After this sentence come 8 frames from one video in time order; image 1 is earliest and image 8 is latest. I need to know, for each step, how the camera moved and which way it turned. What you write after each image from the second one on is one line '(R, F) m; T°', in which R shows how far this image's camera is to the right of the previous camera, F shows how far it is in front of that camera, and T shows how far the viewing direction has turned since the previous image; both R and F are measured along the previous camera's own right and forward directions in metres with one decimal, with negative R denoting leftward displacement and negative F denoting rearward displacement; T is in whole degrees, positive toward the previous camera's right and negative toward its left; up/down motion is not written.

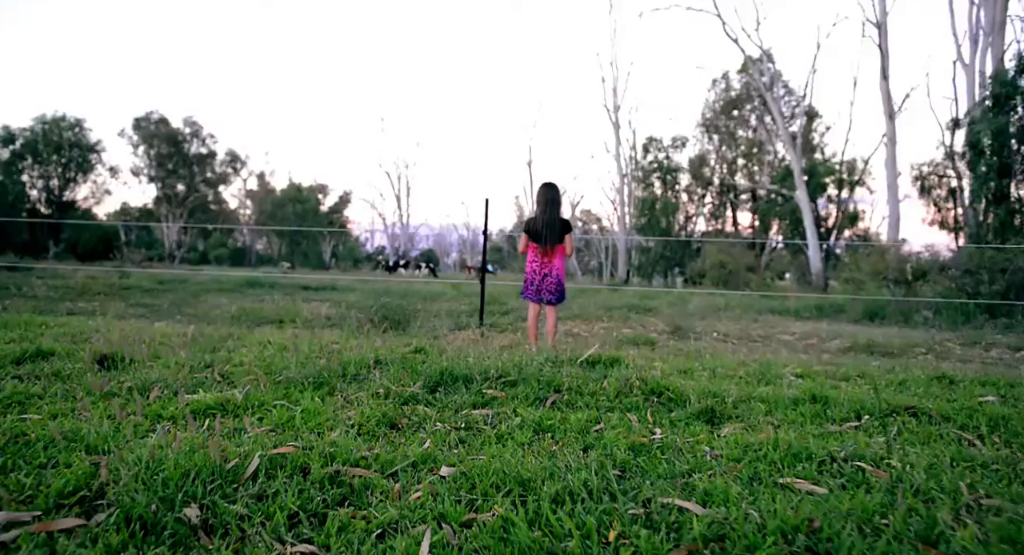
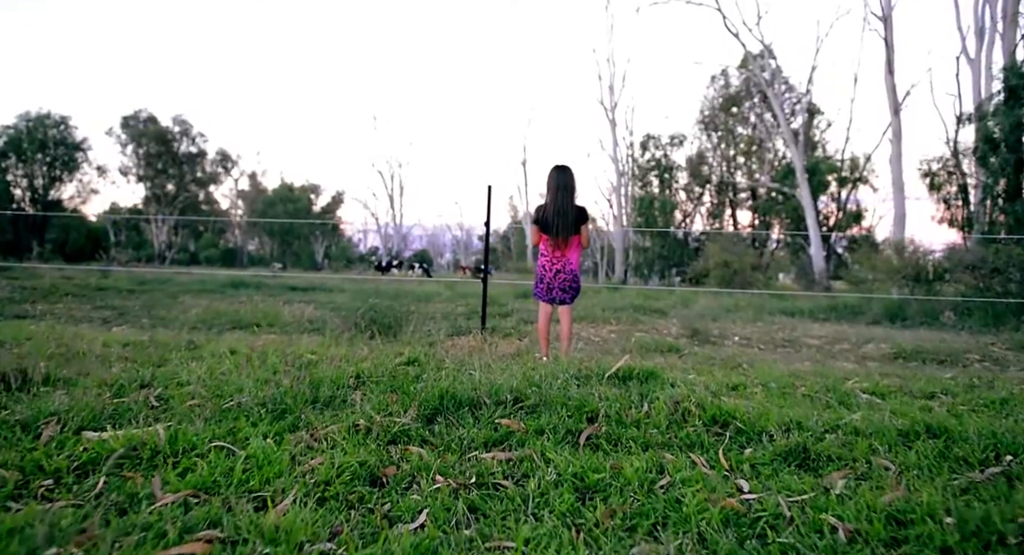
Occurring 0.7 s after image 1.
(-0.1, +0.7) m; +1°
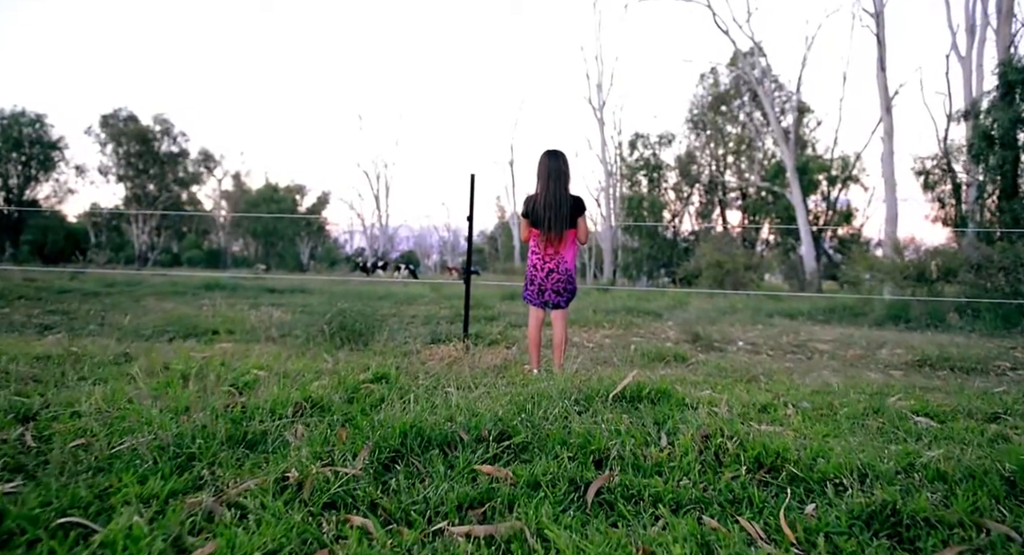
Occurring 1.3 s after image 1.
(0.0, +0.5) m; +1°
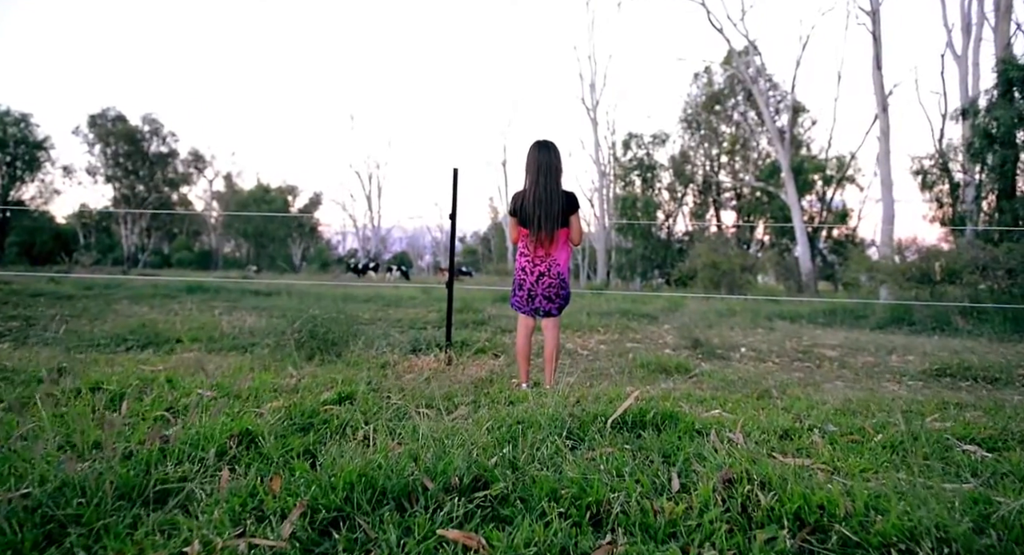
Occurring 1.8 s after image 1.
(0.0, +0.4) m; +1°
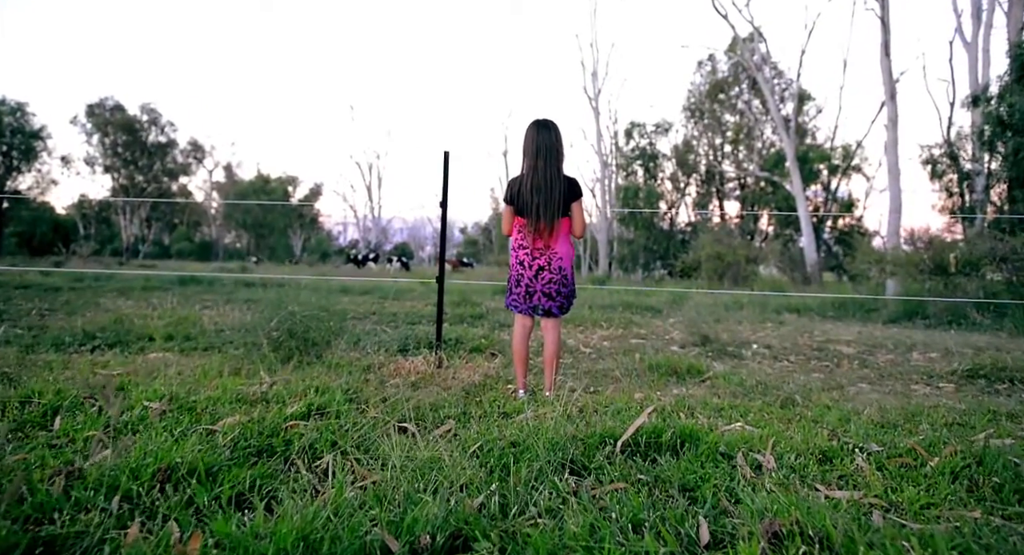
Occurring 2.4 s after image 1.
(0.0, +0.3) m; 0°
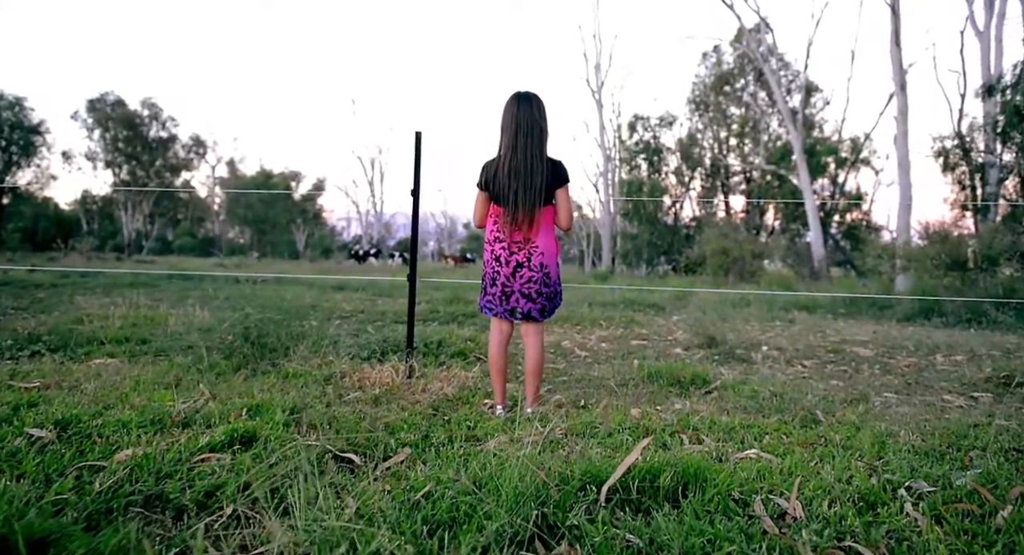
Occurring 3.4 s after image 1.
(+0.1, +0.4) m; 0°
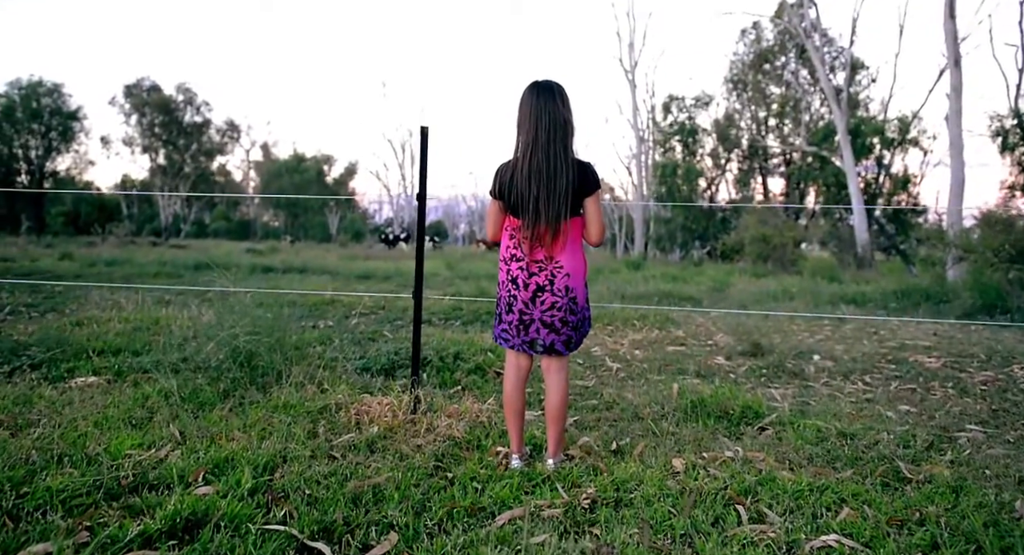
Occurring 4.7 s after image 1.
(0.0, +0.4) m; -3°
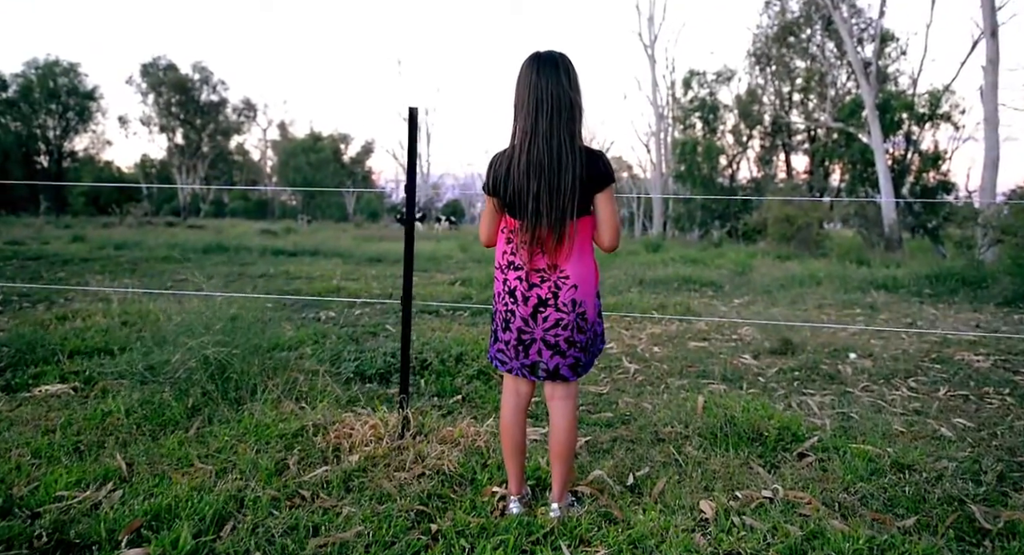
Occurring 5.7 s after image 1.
(+0.1, +0.4) m; -1°
